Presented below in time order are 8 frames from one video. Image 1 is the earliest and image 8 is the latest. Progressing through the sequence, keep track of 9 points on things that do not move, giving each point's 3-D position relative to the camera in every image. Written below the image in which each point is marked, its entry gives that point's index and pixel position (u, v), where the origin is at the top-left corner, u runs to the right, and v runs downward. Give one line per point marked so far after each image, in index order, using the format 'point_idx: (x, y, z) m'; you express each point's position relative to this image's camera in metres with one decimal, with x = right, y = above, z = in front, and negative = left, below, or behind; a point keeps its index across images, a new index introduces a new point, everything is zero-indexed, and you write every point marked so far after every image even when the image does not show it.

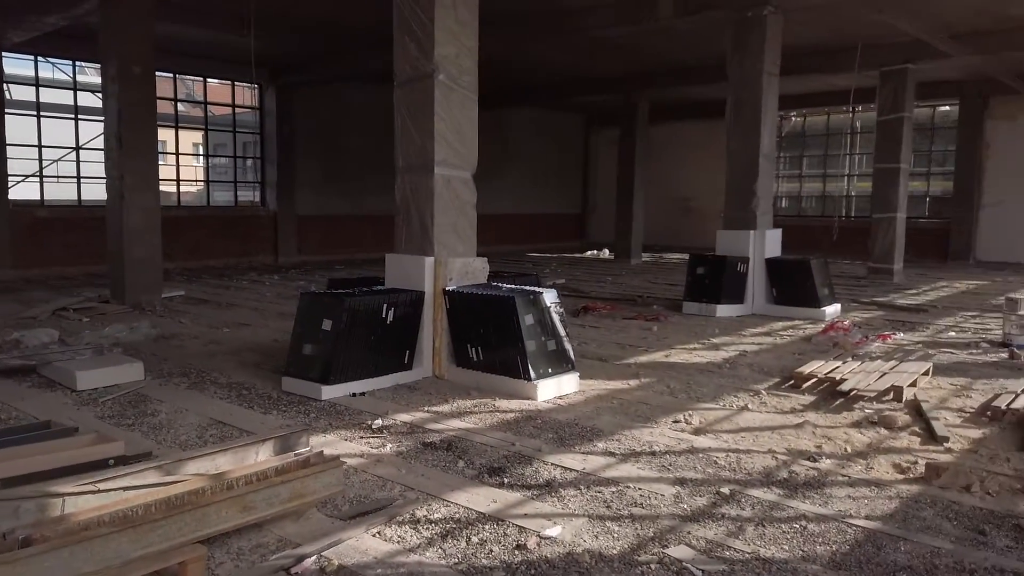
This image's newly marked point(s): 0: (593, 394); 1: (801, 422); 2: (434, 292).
0: (+0.6, -0.7, +5.3) m
1: (+1.7, -0.8, +4.6) m
2: (-0.6, 0.0, +5.6) m
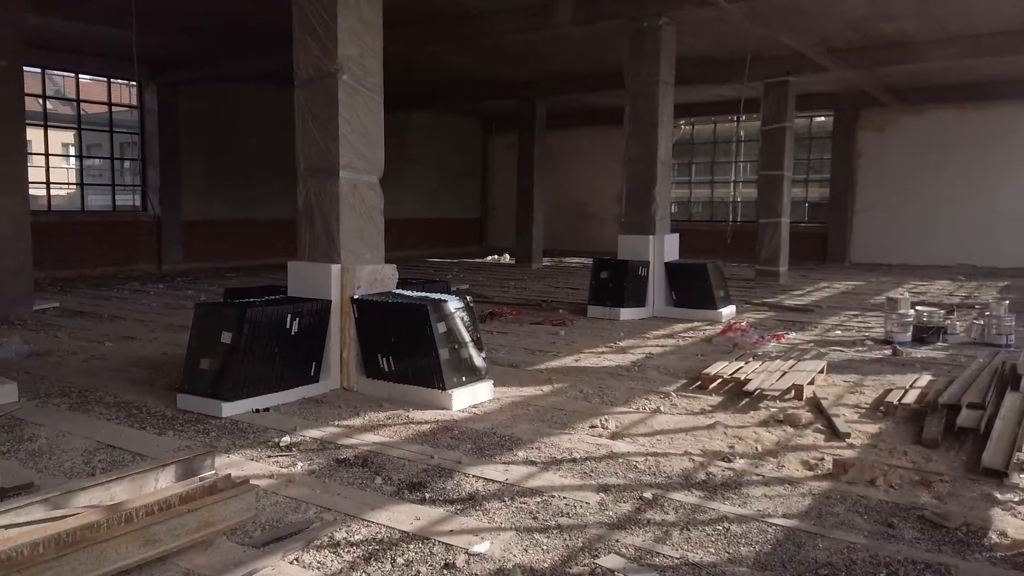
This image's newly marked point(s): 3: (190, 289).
0: (0.0, -0.8, +5.2) m
1: (+1.2, -0.8, +4.7) m
2: (-1.2, -0.1, +5.4) m
3: (-5.1, 0.0, +12.5) m
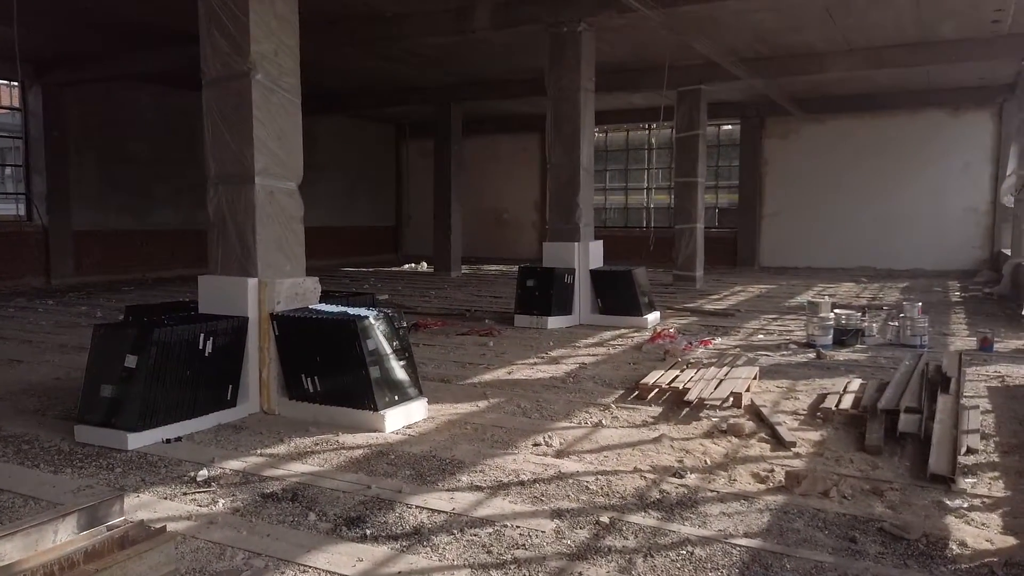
0: (-0.4, -0.8, +4.9) m
1: (+0.9, -0.9, +4.6) m
2: (-1.6, -0.2, +5.0) m
3: (-6.3, -0.2, +11.6) m
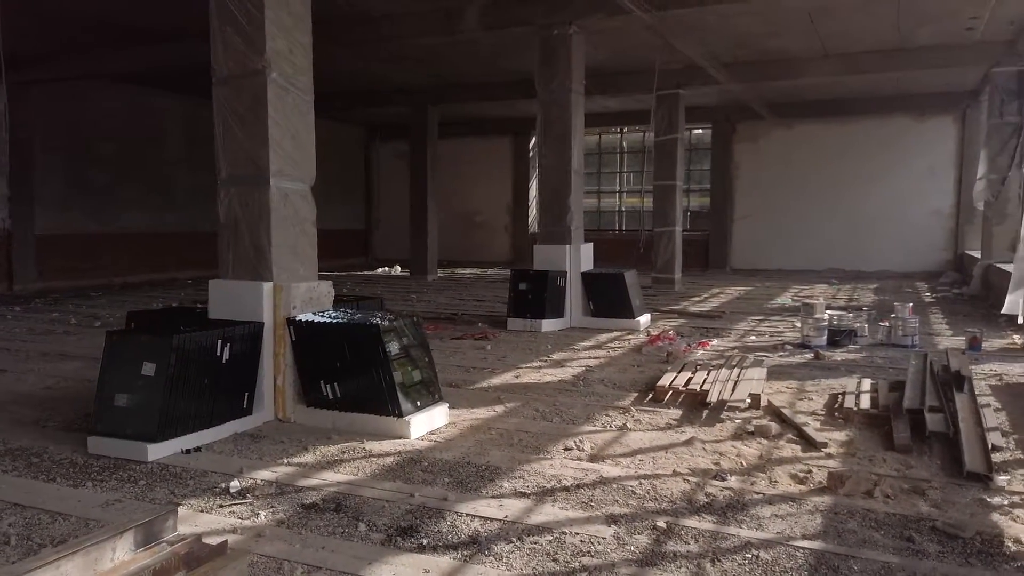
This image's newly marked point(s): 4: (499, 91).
0: (-0.3, -0.9, +4.9) m
1: (+1.0, -0.9, +4.6) m
2: (-1.5, -0.2, +4.9) m
3: (-6.5, -0.3, +11.2) m
4: (-0.3, +3.8, +15.2) m
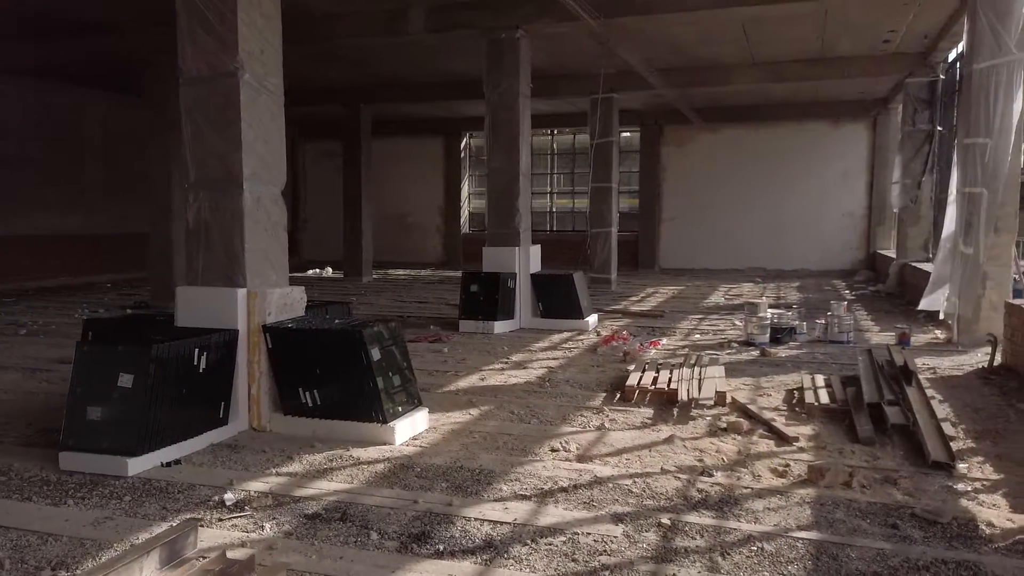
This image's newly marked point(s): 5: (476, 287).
0: (-0.4, -0.9, +4.9) m
1: (+0.9, -0.9, +4.7) m
2: (-1.6, -0.3, +4.8) m
3: (-7.2, -0.4, +10.5) m
4: (-1.5, +3.8, +15.2) m
5: (-0.4, 0.0, +9.3) m
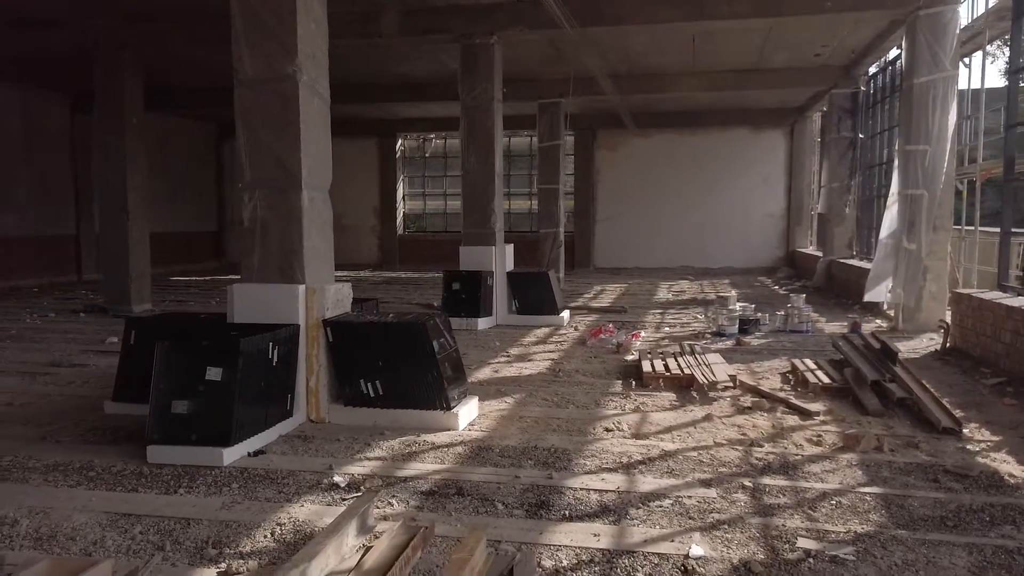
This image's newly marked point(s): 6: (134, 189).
0: (-0.1, -0.8, +5.2) m
1: (+1.3, -0.8, +5.2) m
2: (-1.3, -0.2, +4.9) m
3: (-7.6, -0.5, +9.9) m
4: (-2.5, +3.8, +15.3) m
5: (-0.7, 0.0, +9.6) m
6: (-5.5, +1.4, +11.3) m
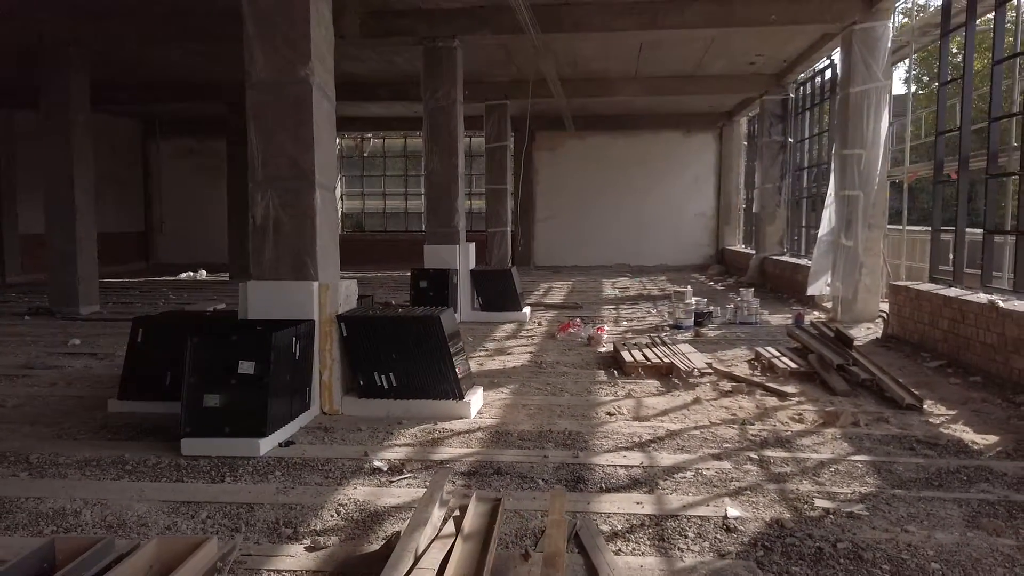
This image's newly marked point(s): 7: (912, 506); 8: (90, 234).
0: (-0.1, -0.8, +5.4) m
1: (+1.3, -0.8, +5.6) m
2: (-1.2, -0.2, +5.1) m
3: (-8.0, -0.5, +9.4) m
4: (-3.5, +3.8, +15.2) m
5: (-1.1, +0.1, +9.8) m
6: (-6.0, +1.4, +11.0) m
7: (+1.8, -1.0, +3.5) m
8: (-6.1, +0.8, +11.2) m
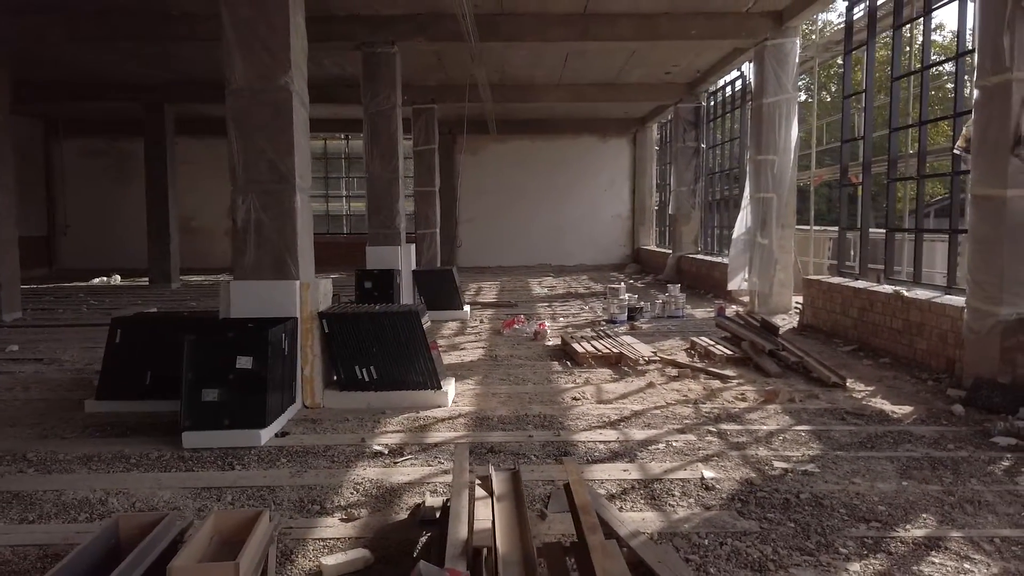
0: (-0.3, -0.8, +5.8) m
1: (+1.0, -0.7, +6.1) m
2: (-1.4, -0.2, +5.3) m
3: (-8.6, -0.6, +8.8) m
4: (-4.9, +3.7, +15.1) m
5: (-1.8, +0.1, +10.0) m
6: (-6.9, +1.3, +10.7) m
7: (+1.8, -0.9, +4.1) m
8: (-6.9, +0.7, +10.9) m
